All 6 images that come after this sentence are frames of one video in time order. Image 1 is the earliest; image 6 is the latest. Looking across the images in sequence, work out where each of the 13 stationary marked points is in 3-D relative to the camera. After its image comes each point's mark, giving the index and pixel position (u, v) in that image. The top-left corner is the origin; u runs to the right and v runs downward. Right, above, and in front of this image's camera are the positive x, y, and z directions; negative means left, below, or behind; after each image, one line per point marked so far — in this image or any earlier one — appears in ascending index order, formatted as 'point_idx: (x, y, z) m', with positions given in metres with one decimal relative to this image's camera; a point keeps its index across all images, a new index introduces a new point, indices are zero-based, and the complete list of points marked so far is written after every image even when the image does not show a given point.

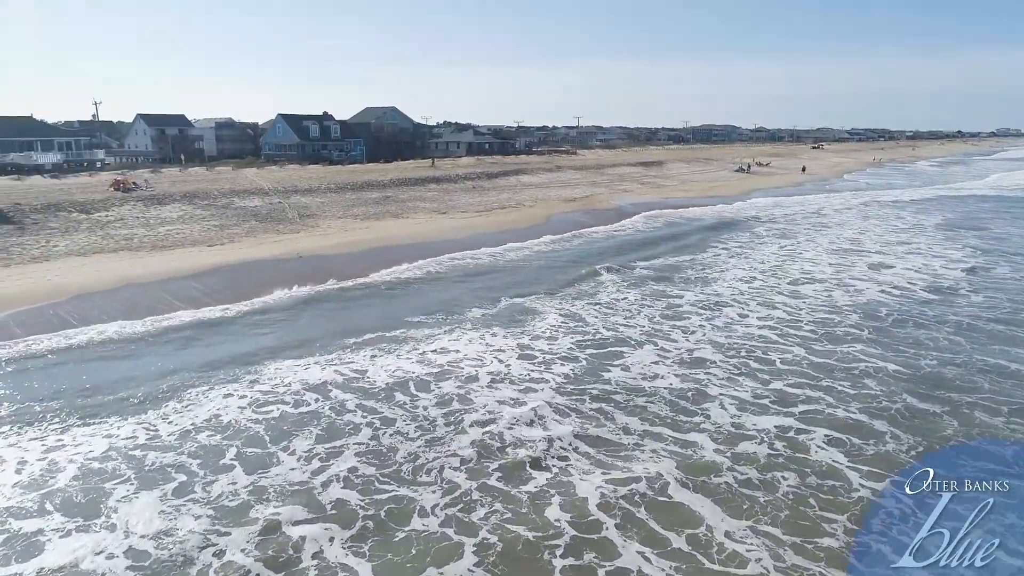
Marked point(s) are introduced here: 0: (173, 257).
0: (-8.5, +0.8, +17.7) m
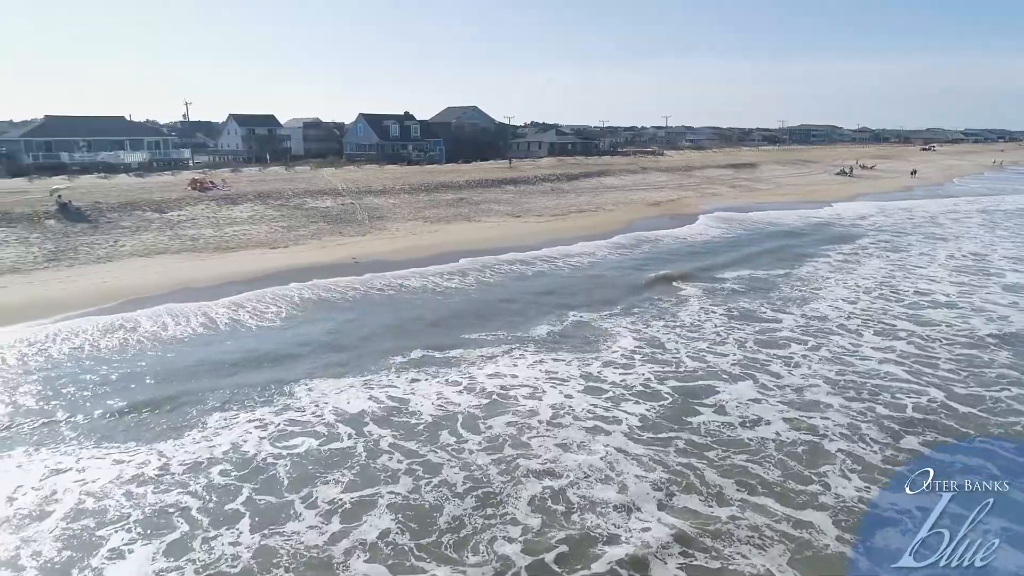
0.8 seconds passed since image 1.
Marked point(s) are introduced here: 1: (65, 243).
0: (-6.7, +0.8, +17.1) m
1: (-10.9, +1.1, +17.3) m
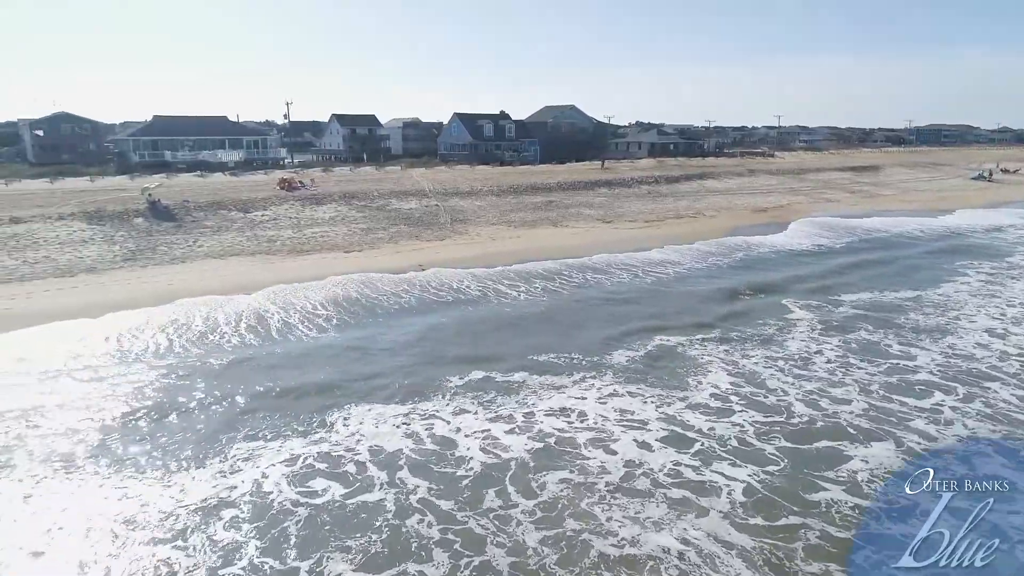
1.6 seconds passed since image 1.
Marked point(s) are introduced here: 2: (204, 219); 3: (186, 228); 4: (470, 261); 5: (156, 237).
0: (-4.8, +0.6, +16.5) m
1: (-8.9, +1.1, +17.3) m
2: (-8.6, +2.0, +19.9) m
3: (-8.7, +1.6, +19.0) m
4: (-1.0, +0.6, +16.8) m
5: (-9.0, +1.3, +18.0) m
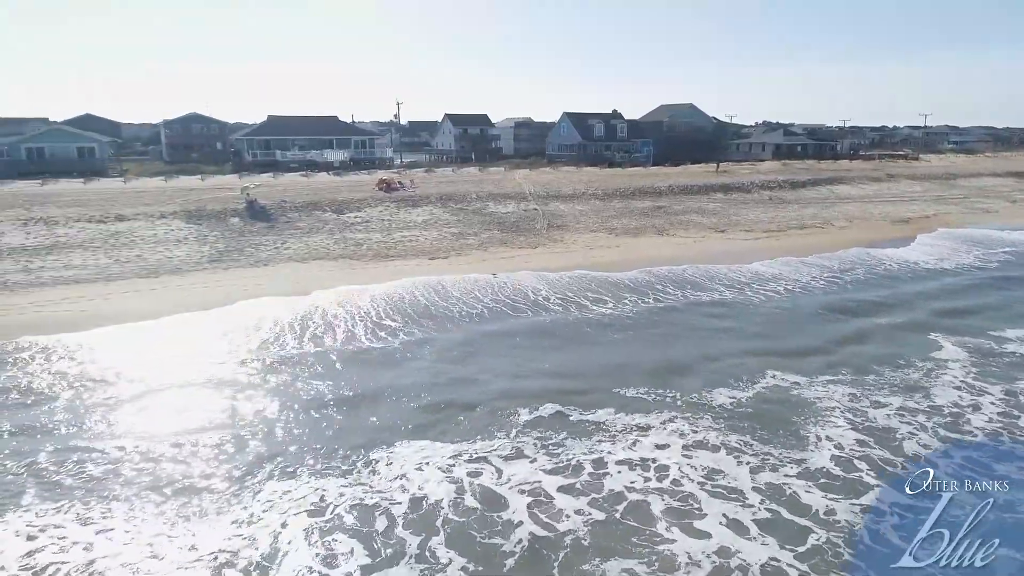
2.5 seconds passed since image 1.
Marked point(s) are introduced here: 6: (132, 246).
0: (-2.7, +0.5, +15.7) m
1: (-6.6, +1.1, +17.1) m
2: (-5.9, +1.9, +19.7) m
3: (-6.1, +1.6, +18.7) m
4: (+1.1, +0.3, +15.4) m
5: (-6.6, +1.3, +17.8) m
6: (-8.7, +1.0, +16.3) m
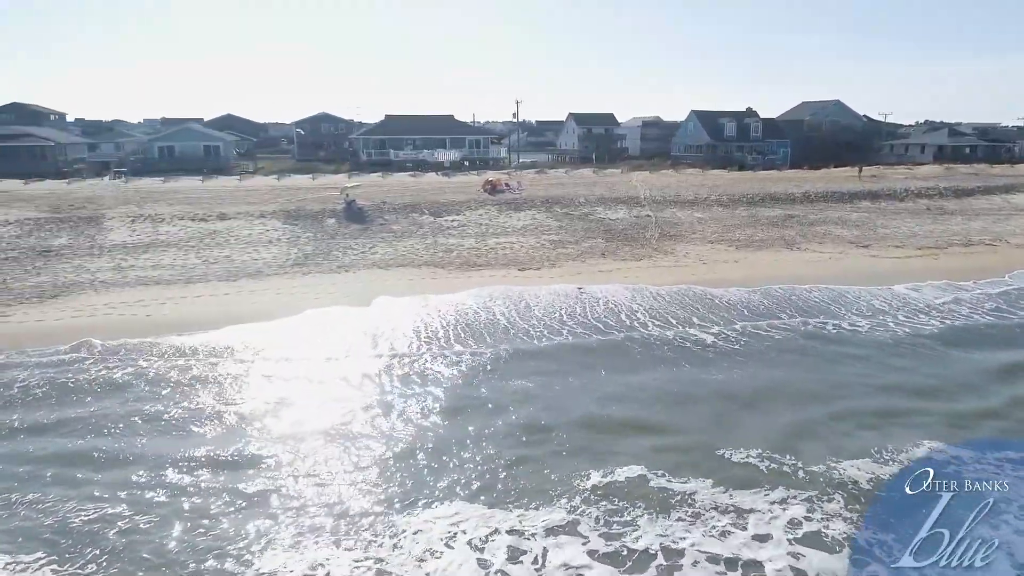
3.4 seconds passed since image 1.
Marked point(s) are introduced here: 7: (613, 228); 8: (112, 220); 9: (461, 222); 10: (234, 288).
0: (-0.8, +0.2, +14.4) m
1: (-4.3, +1.0, +16.6) m
2: (-3.1, +1.8, +18.9) m
3: (-3.6, +1.5, +18.0) m
4: (+2.9, -0.1, +13.5) m
5: (-4.2, +1.2, +17.2) m
6: (-6.5, +0.9, +16.1) m
7: (+2.7, +1.6, +19.0) m
8: (-10.2, +1.7, +18.0) m
9: (-1.4, +1.8, +19.2) m
10: (-5.2, 0.0, +13.2) m
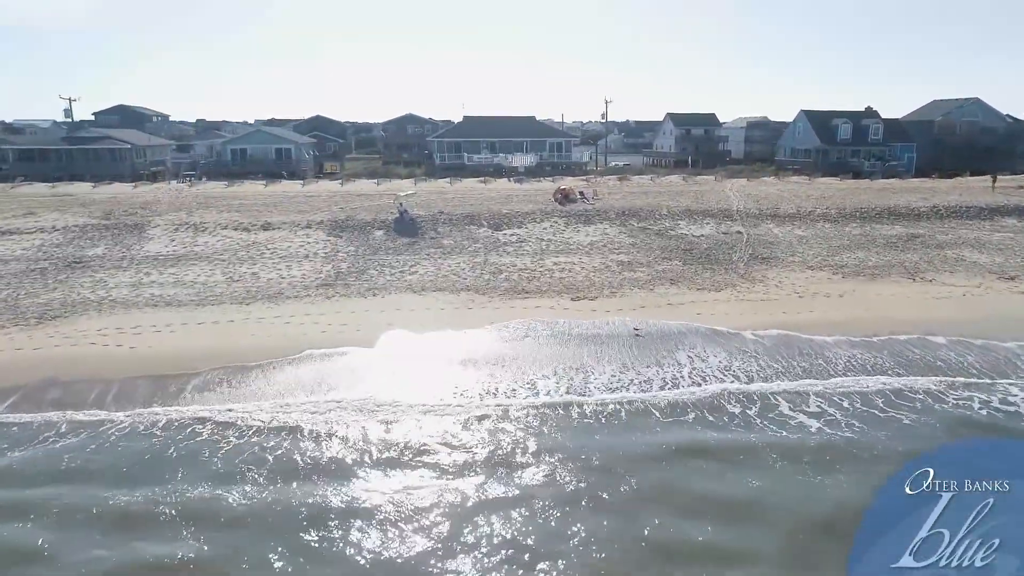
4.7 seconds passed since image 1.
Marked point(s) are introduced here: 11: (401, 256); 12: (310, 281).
0: (+0.1, -0.3, +12.4) m
1: (-3.1, +0.5, +15.0) m
2: (-1.6, +1.3, +17.1) m
3: (-2.1, +1.0, +16.3) m
4: (+3.6, -0.7, +10.9) m
5: (-2.9, +0.7, +15.6) m
6: (-5.3, +0.6, +14.8) m
7: (+4.2, +0.9, +16.4) m
8: (-8.6, +1.5, +17.2) m
9: (+0.2, +1.2, +17.2) m
10: (-4.4, -0.4, +11.7) m
11: (-2.4, +0.7, +15.4) m
12: (-3.9, +0.1, +13.6) m
